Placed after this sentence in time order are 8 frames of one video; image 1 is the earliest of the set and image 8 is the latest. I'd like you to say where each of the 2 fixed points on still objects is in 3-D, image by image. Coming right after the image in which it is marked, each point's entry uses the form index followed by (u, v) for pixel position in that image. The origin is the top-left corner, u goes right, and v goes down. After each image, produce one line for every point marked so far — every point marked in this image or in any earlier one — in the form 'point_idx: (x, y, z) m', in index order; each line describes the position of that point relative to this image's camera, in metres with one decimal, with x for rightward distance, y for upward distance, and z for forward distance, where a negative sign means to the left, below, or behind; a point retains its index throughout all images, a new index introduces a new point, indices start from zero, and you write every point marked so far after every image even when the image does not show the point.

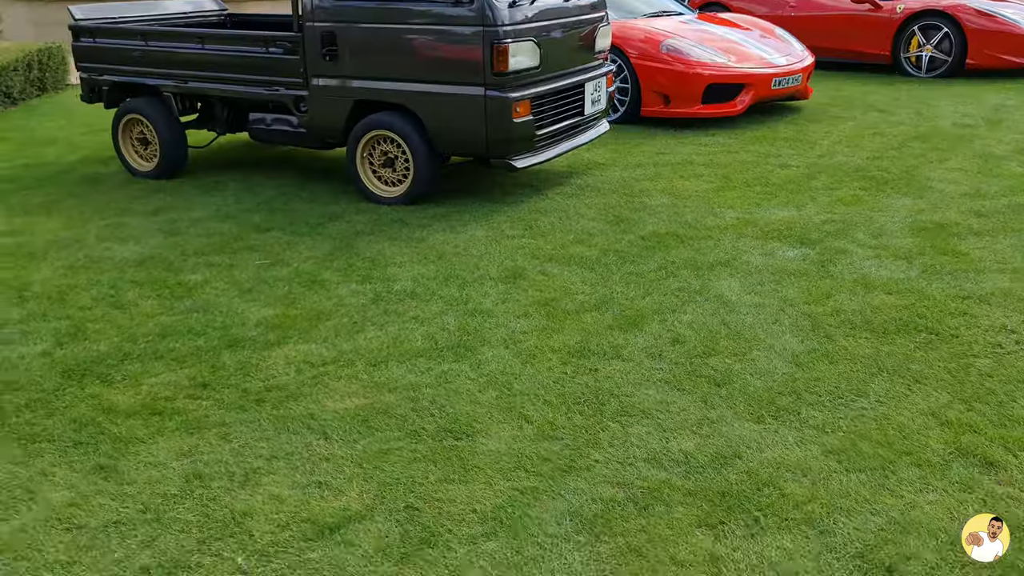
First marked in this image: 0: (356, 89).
0: (-0.9, +1.1, +4.8) m
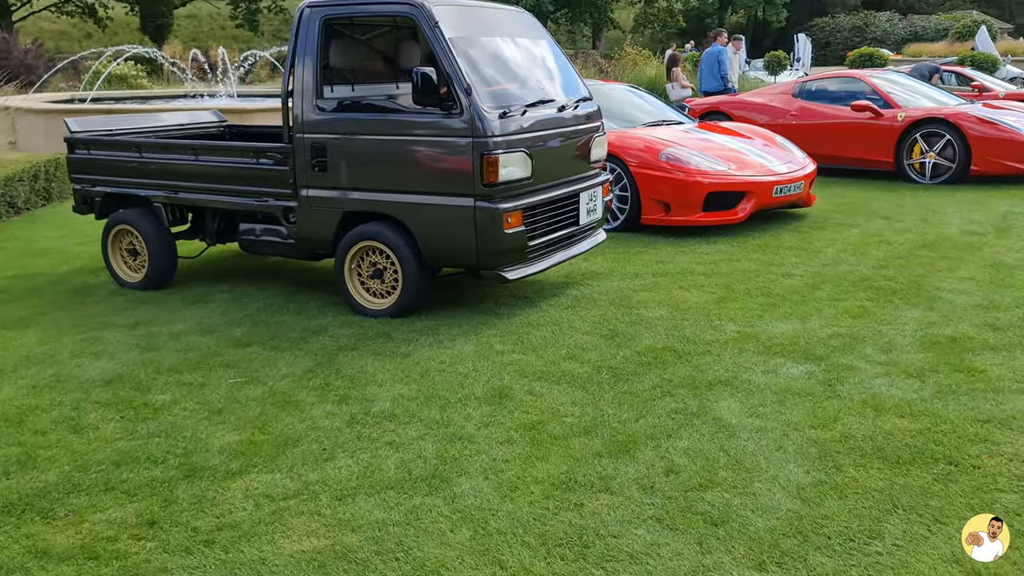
0: (-0.9, +0.5, +4.7) m
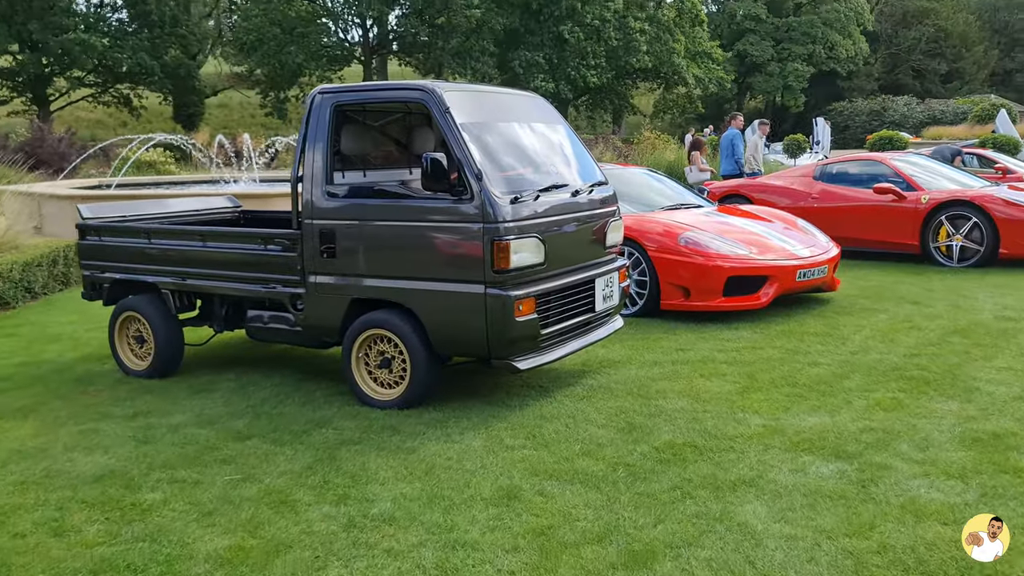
0: (-0.8, 0.0, +4.6) m
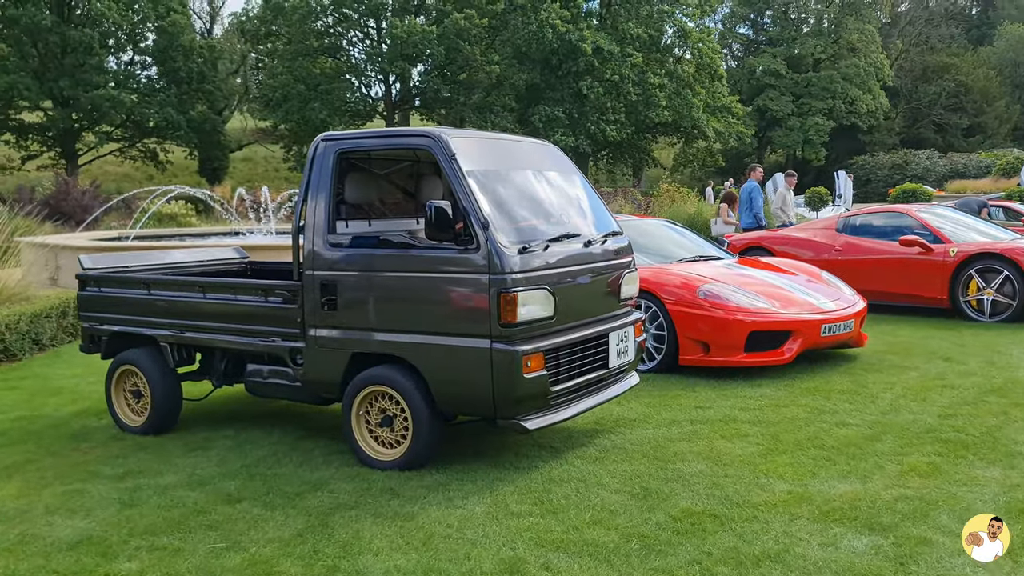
0: (-0.8, -0.3, +4.4) m
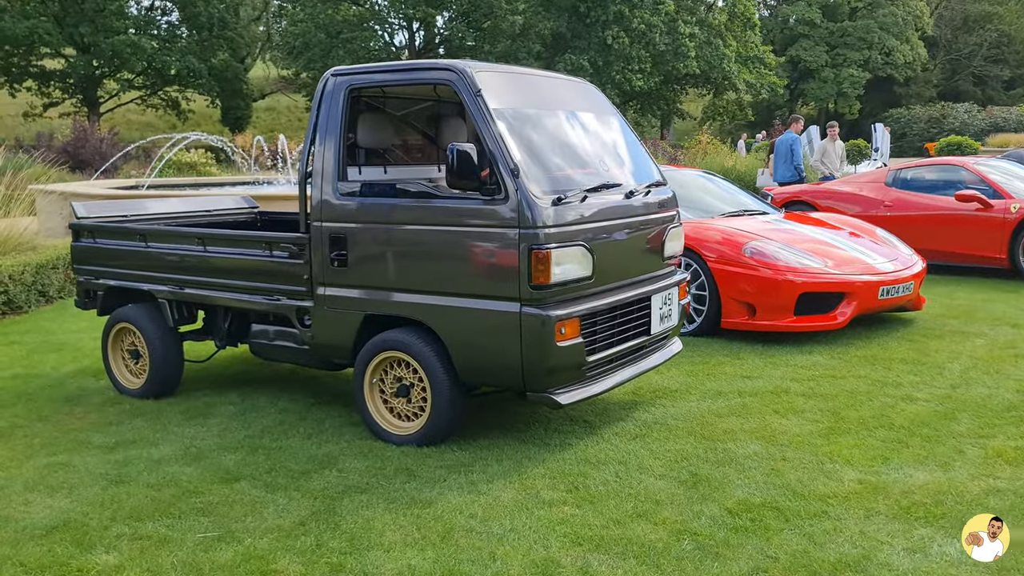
0: (-0.6, -0.1, +3.9) m
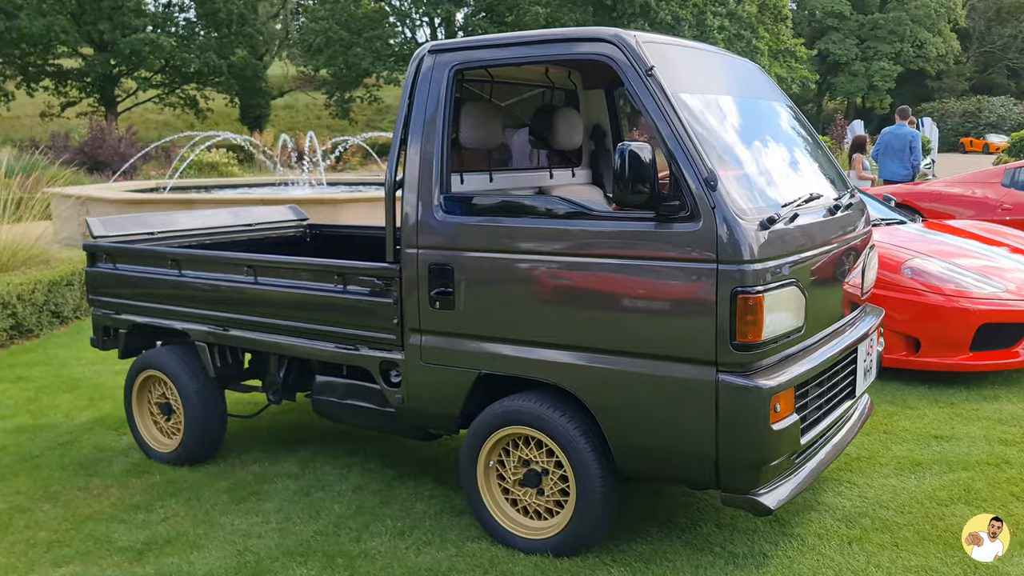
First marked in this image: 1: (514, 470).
0: (-0.1, -0.2, +2.9) m
1: (0.0, -0.6, +2.9) m
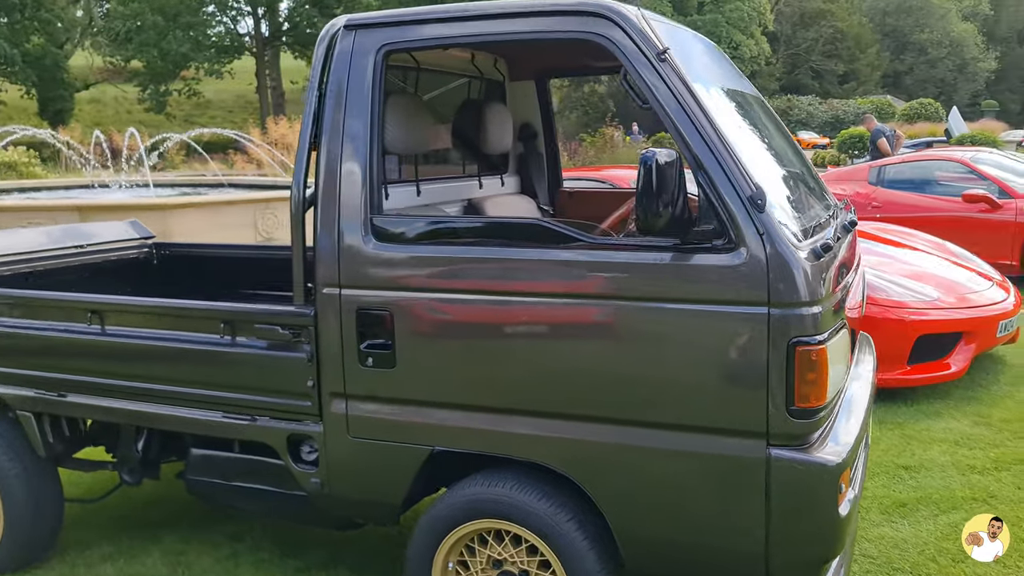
0: (-0.2, -0.3, +2.2) m
1: (-0.1, -0.7, +2.2) m
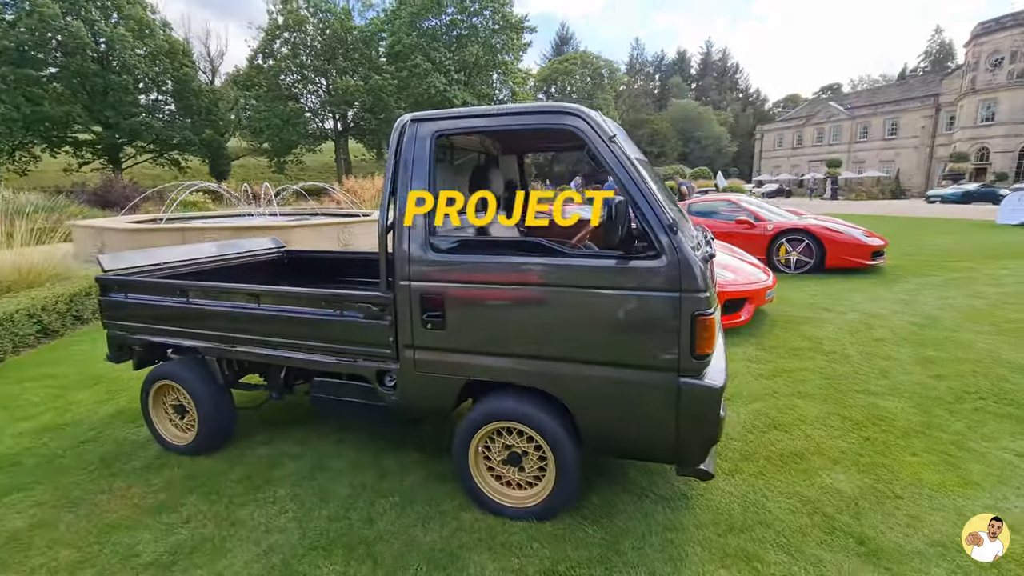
0: (-0.2, -0.3, +3.3) m
1: (-0.1, -0.7, +3.3) m
